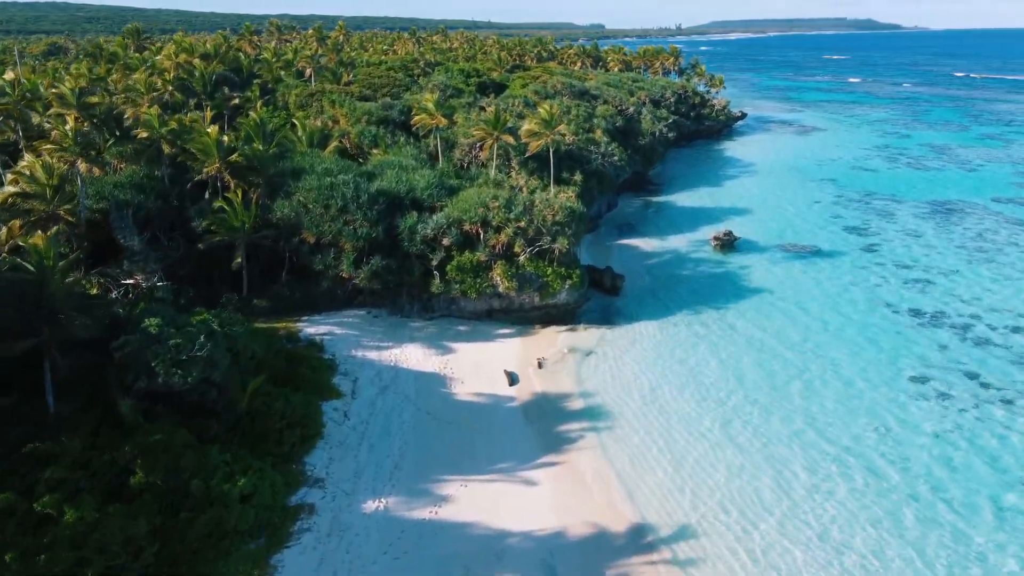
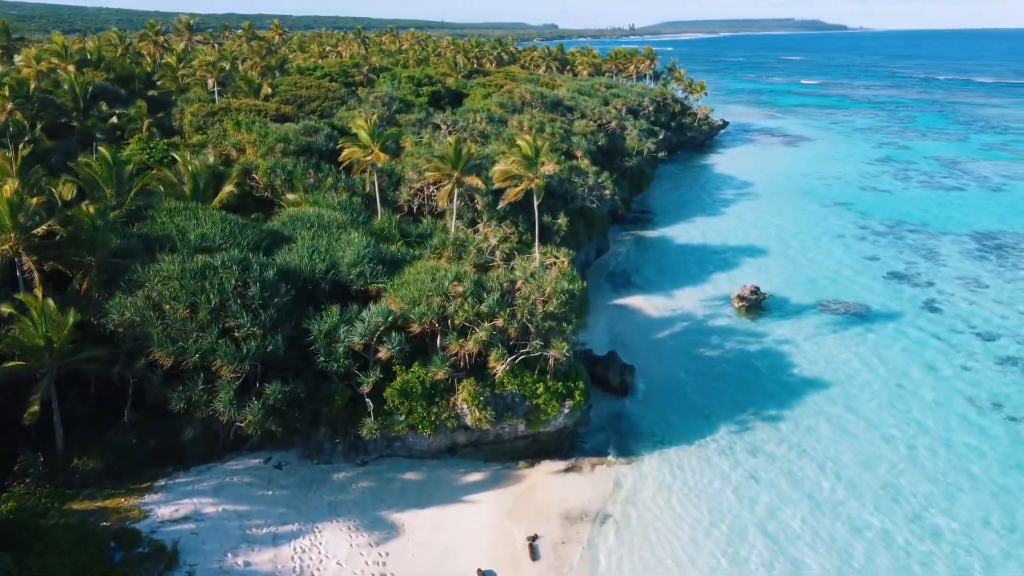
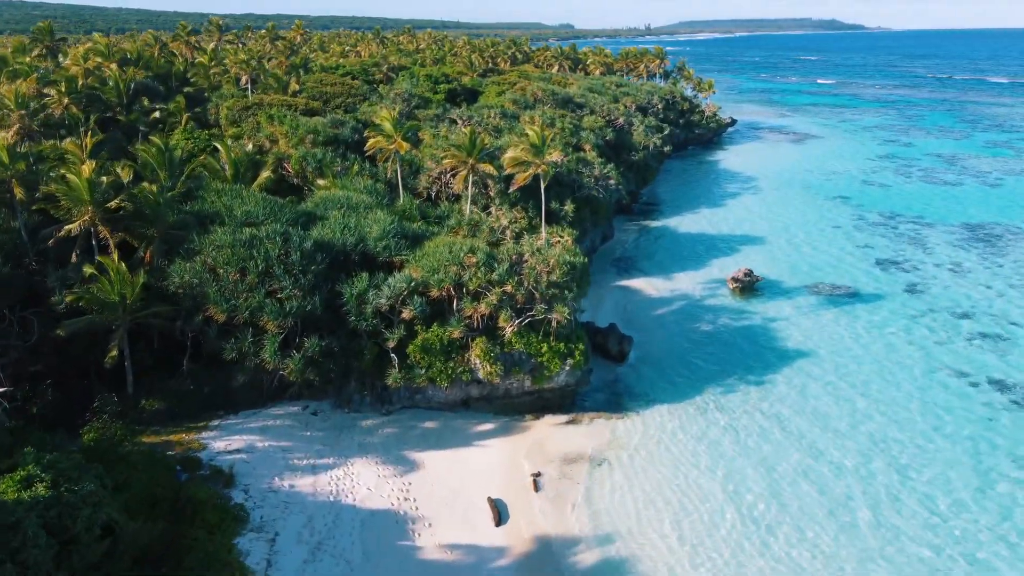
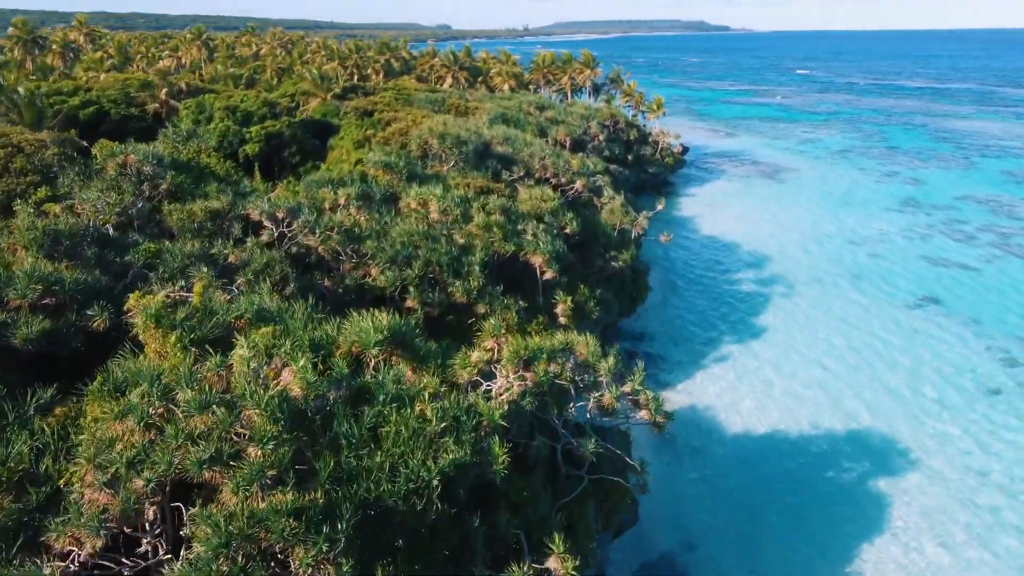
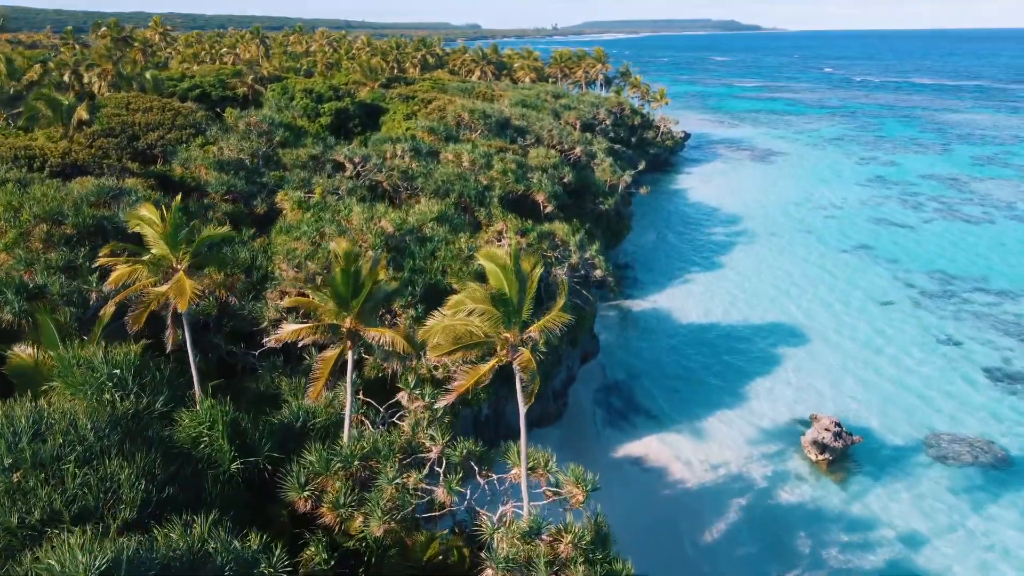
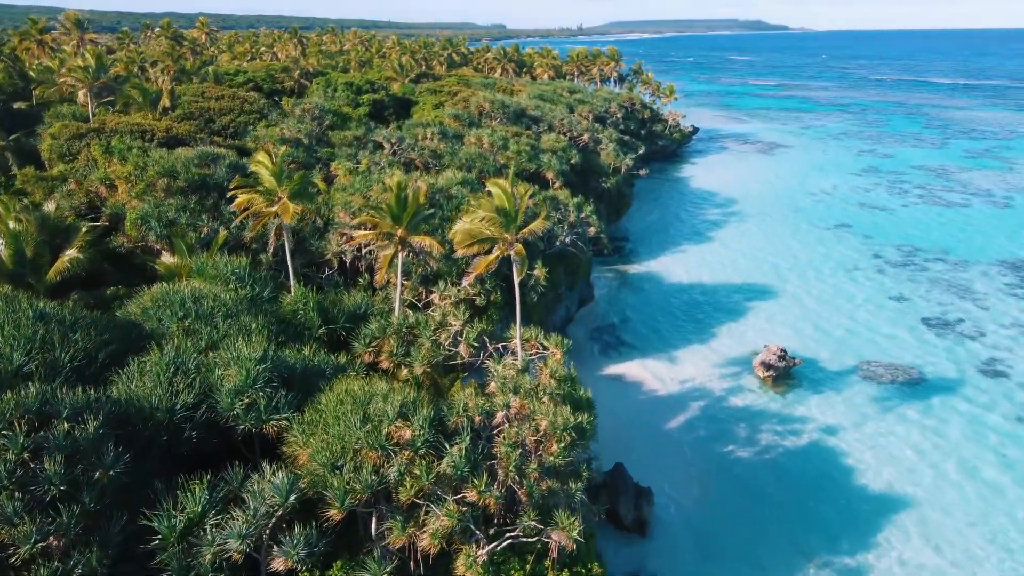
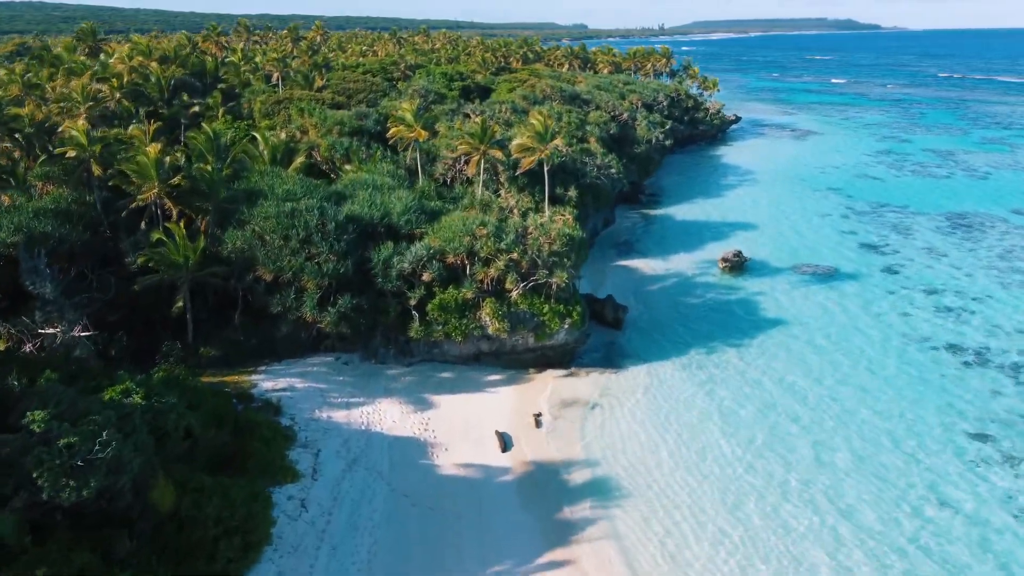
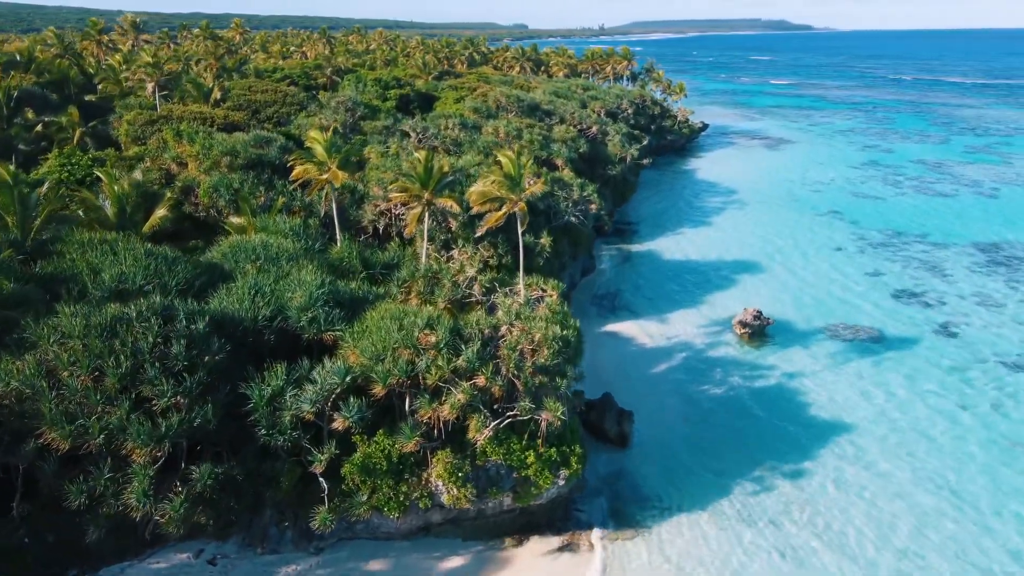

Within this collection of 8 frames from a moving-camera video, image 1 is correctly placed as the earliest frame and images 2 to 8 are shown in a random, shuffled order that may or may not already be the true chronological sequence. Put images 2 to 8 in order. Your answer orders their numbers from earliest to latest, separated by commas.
7, 3, 2, 8, 6, 5, 4
